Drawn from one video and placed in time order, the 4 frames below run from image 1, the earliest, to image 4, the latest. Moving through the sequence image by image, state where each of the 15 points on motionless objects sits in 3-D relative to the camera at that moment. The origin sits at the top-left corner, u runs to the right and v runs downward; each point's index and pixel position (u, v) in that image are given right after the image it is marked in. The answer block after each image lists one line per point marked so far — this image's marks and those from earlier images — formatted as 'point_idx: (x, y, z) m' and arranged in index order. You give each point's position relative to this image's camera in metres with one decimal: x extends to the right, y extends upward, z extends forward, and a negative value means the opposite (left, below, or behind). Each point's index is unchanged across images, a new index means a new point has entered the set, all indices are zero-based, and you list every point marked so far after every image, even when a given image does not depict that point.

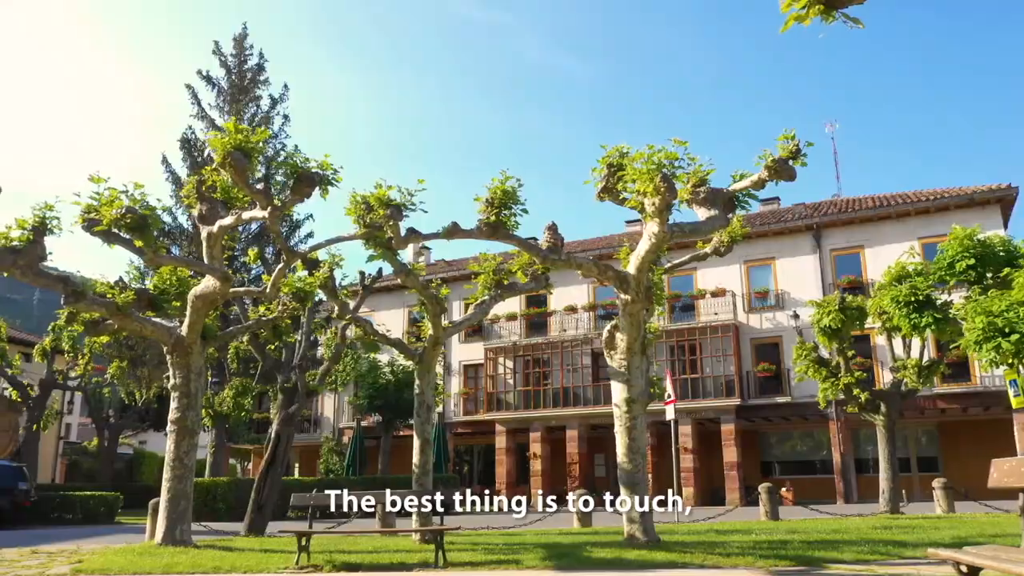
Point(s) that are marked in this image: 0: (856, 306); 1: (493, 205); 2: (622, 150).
0: (+8.5, -0.4, +19.9) m
1: (-0.2, +1.1, +10.9) m
2: (+1.4, +1.8, +10.6) m
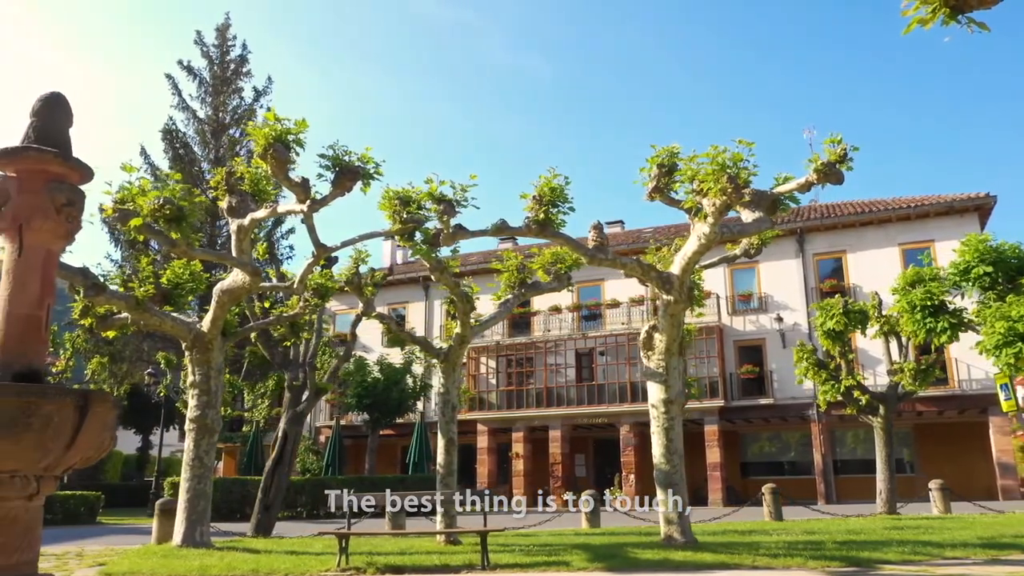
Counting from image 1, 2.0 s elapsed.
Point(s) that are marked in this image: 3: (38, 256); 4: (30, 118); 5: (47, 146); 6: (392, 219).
0: (+8.7, -0.5, +20.2) m
1: (+0.4, +1.2, +10.8) m
2: (+2.1, +1.8, +10.6) m
3: (-3.2, +0.2, +5.5) m
4: (-3.5, +1.2, +5.8) m
5: (-3.3, +1.0, +5.7) m
6: (-1.8, +1.1, +12.3) m
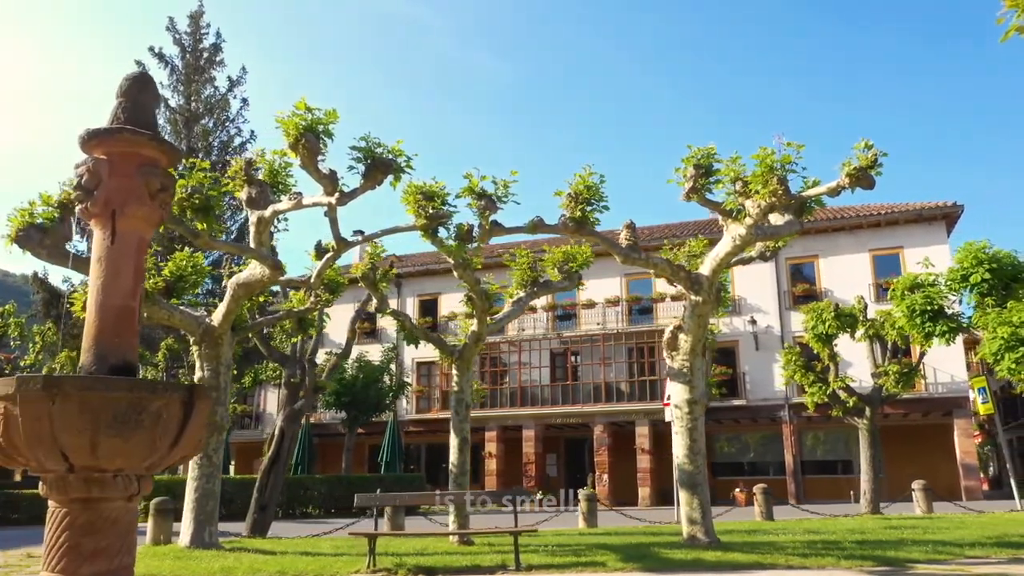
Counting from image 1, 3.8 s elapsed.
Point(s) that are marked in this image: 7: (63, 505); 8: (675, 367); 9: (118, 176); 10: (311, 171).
0: (+8.6, -0.6, +20.6) m
1: (+0.9, +1.2, +10.7) m
2: (+2.6, +1.8, +10.6) m
3: (-2.5, +0.3, +5.3) m
4: (-2.7, +1.3, +5.5) m
5: (-2.5, +1.1, +5.4) m
6: (-1.4, +1.1, +12.0) m
7: (-2.6, -1.3, +4.7) m
8: (+2.4, -1.2, +12.1) m
9: (-2.6, +0.7, +5.3) m
10: (-2.7, +1.6, +10.7) m
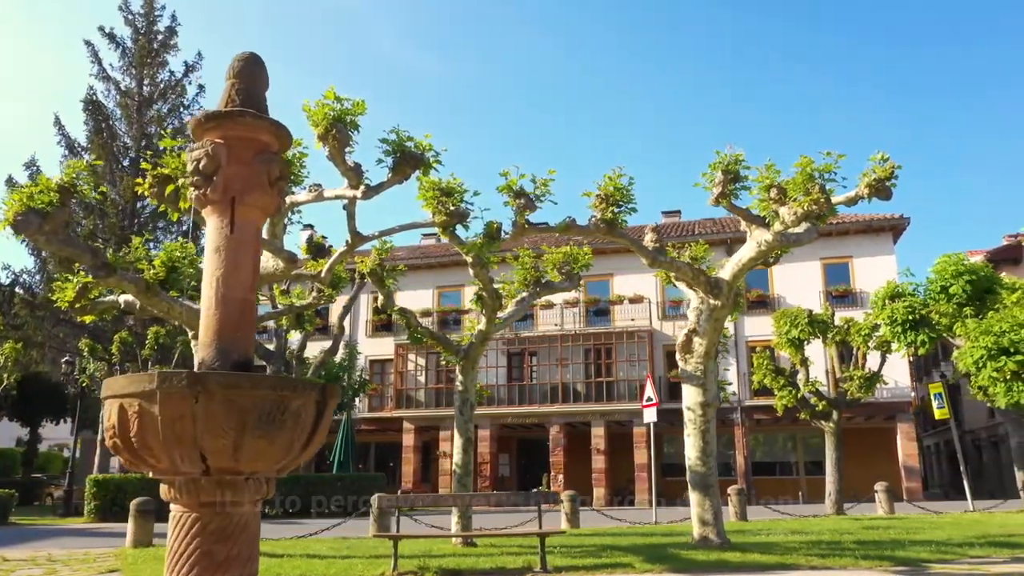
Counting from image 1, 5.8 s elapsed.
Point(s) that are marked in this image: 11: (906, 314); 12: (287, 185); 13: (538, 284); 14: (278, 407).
0: (+8.0, -0.8, +21.2) m
1: (+1.3, +1.2, +10.7) m
2: (+3.0, +1.8, +10.7) m
3: (-1.6, +0.3, +5.0) m
4: (-1.8, +1.3, +5.2) m
5: (-1.6, +1.1, +5.1) m
6: (-1.1, +1.2, +11.8) m
7: (-1.8, -1.2, +4.4) m
8: (+2.7, -1.2, +12.2) m
9: (-1.7, +0.8, +5.0) m
10: (-2.3, +1.6, +10.4) m
11: (+8.0, -0.5, +16.4) m
12: (-1.4, +0.6, +5.1) m
13: (+0.5, +0.1, +14.7) m
14: (-1.3, -0.6, +4.4) m
